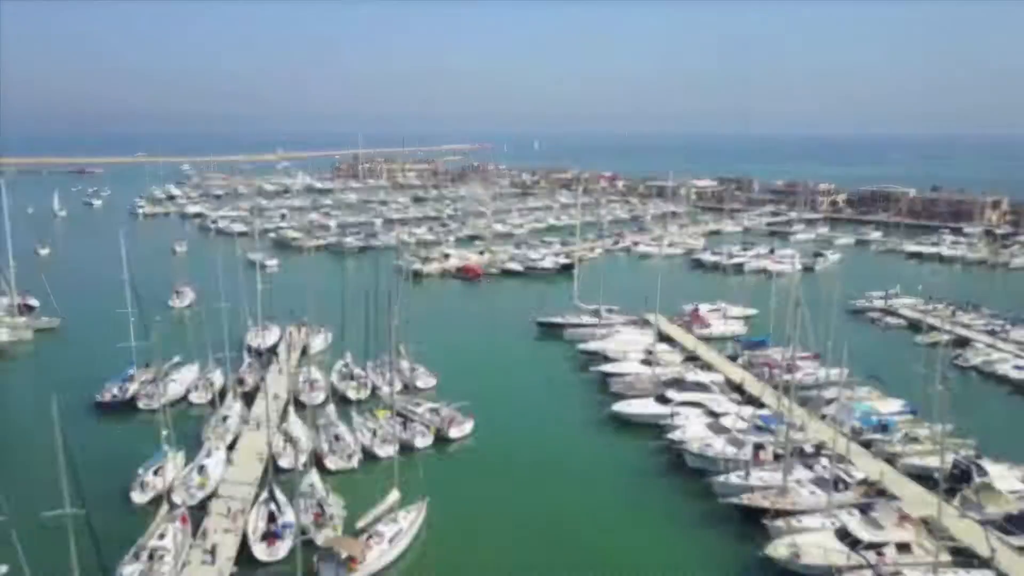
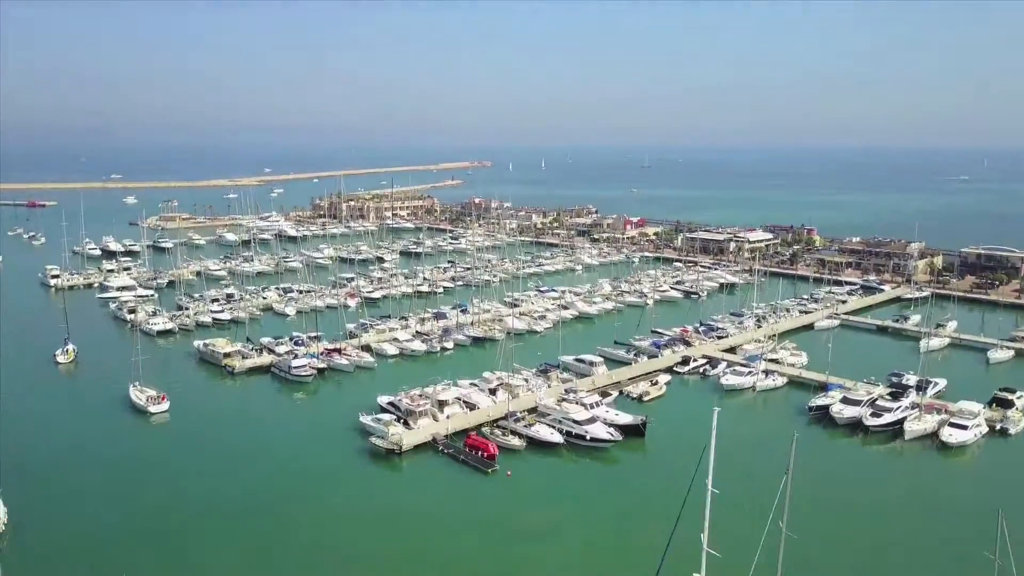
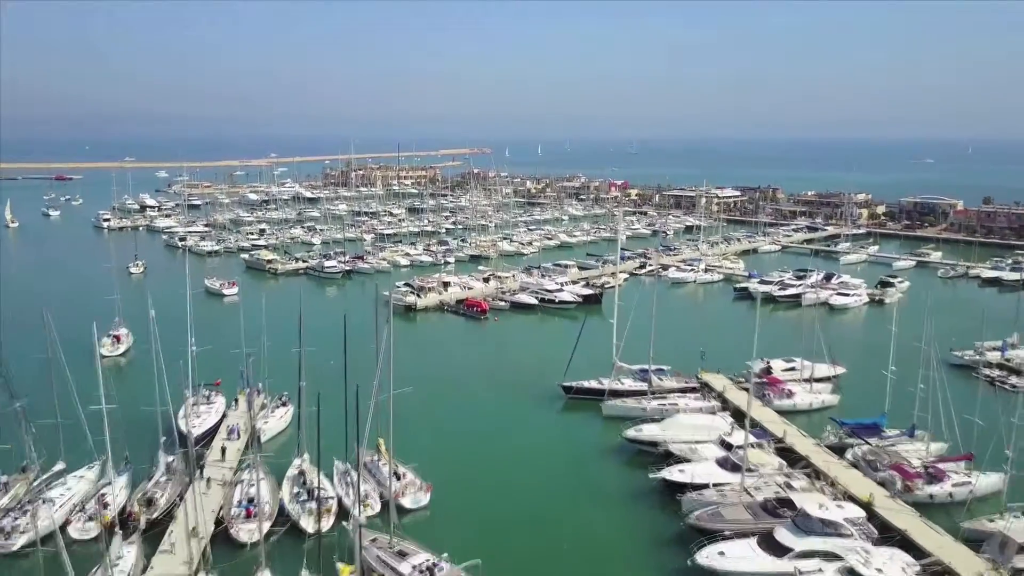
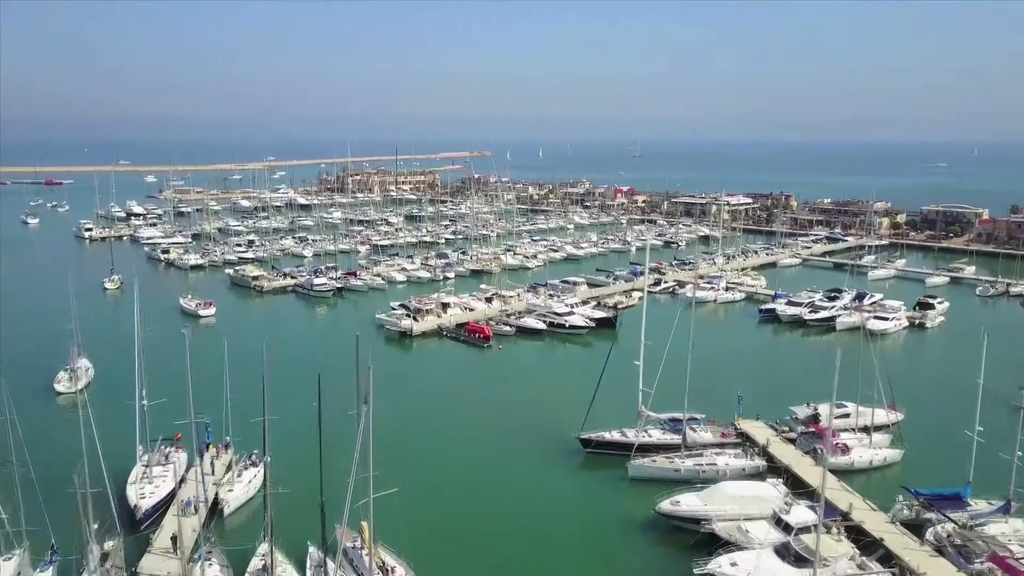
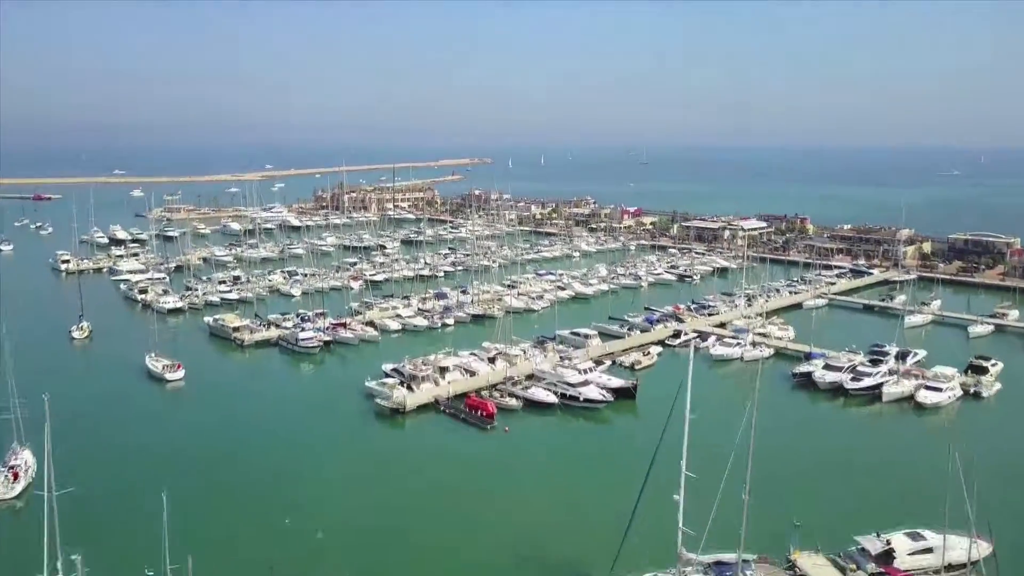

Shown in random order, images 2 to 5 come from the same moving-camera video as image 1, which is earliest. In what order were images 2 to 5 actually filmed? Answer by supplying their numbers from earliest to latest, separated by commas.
3, 4, 5, 2
